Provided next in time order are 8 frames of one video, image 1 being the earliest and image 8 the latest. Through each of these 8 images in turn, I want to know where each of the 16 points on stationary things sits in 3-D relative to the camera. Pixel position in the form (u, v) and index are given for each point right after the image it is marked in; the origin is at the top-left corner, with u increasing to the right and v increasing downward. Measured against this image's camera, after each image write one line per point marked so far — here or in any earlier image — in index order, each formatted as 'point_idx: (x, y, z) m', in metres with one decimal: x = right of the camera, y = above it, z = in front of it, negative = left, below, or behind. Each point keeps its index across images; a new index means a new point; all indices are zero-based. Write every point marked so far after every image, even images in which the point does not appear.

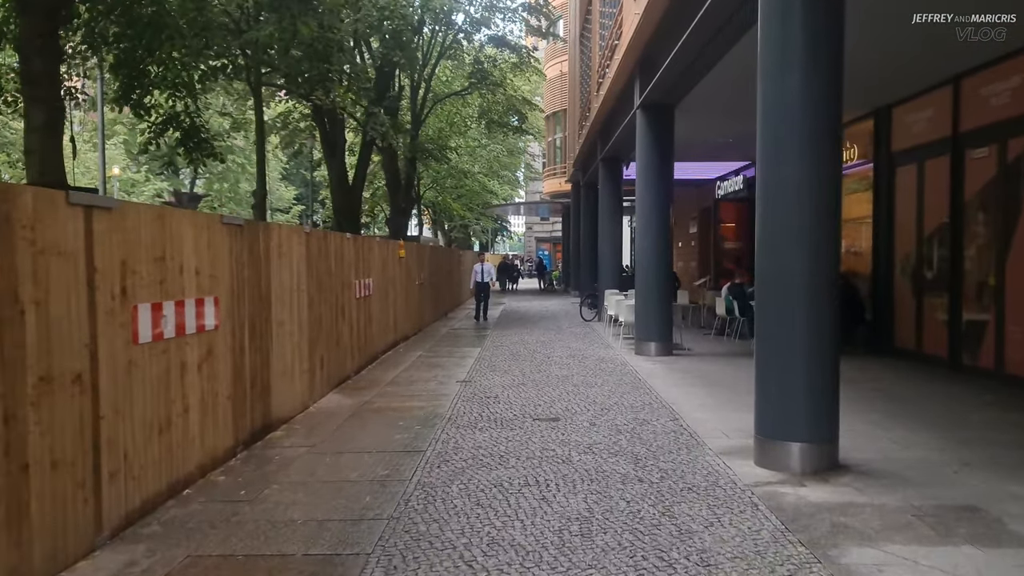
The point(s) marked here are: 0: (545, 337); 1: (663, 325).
0: (+0.7, -1.0, +16.9) m
1: (+2.3, -0.6, +13.5) m
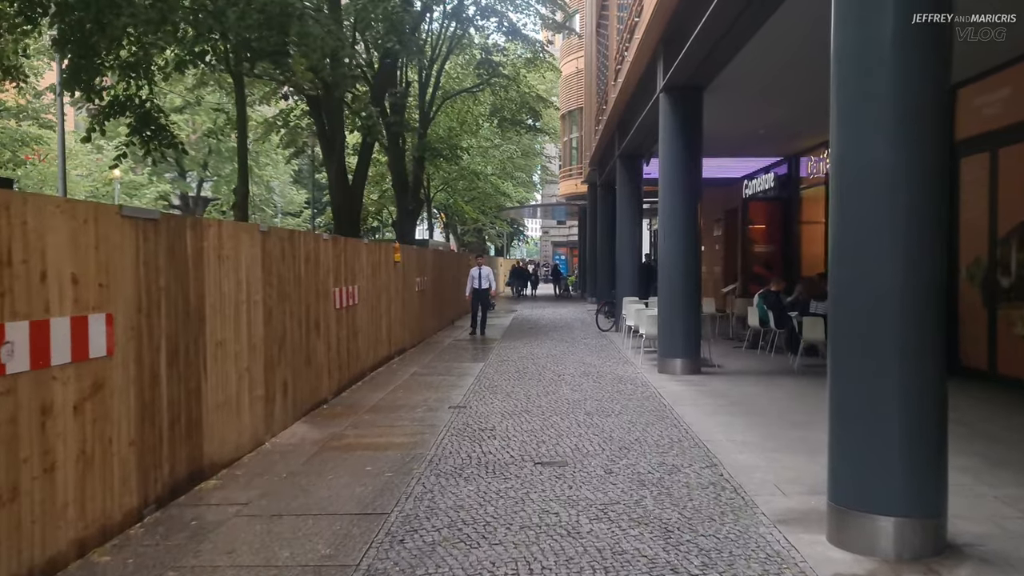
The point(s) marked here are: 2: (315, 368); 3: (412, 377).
0: (+0.8, -1.1, +15.2) m
1: (+2.4, -0.8, +11.9) m
2: (-2.1, -0.8, +9.4) m
3: (-1.4, -1.2, +12.0) m
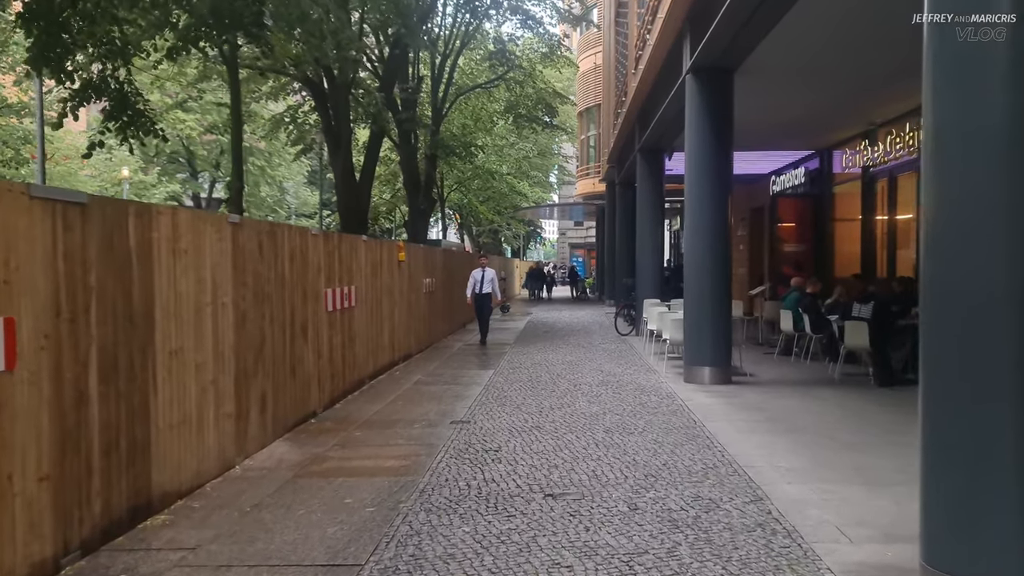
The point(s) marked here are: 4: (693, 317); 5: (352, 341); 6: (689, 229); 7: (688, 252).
0: (+1.0, -1.1, +14.2) m
1: (+2.5, -0.8, +10.8) m
2: (-2.0, -0.9, +8.4) m
3: (-1.2, -1.2, +11.0) m
4: (+2.2, -0.4, +11.0) m
5: (-1.9, -0.6, +10.5) m
6: (+2.2, +0.7, +11.0) m
7: (+2.2, +0.4, +11.1) m
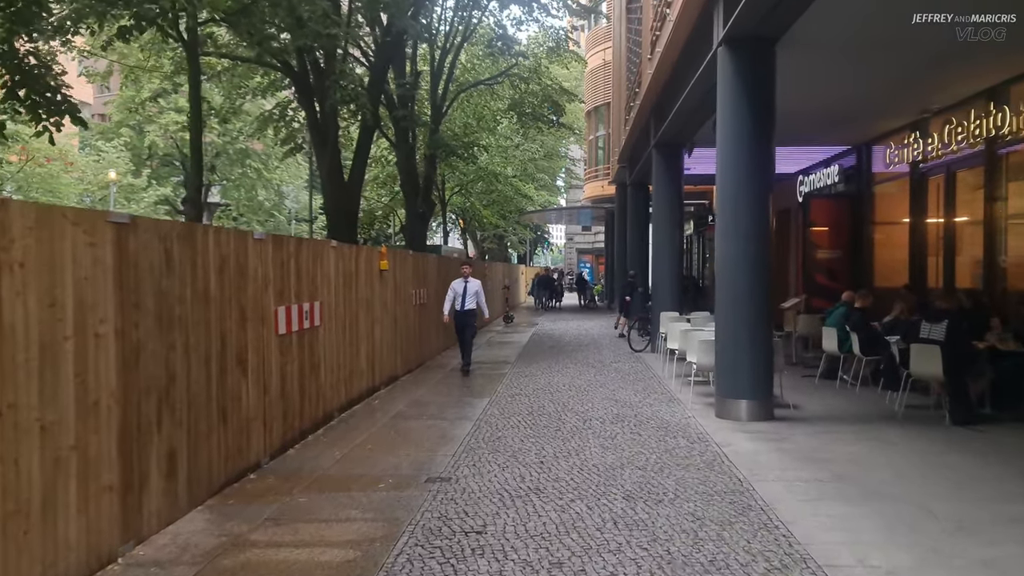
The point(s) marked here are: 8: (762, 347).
0: (+1.0, -1.3, +12.4) m
1: (+2.5, -0.9, +8.9) m
2: (-2.0, -1.0, +6.6) m
3: (-1.2, -1.4, +9.2) m
4: (+2.2, -0.6, +9.1) m
5: (-1.9, -0.8, +8.7) m
6: (+2.2, +0.5, +9.2) m
7: (+2.2, +0.3, +9.2) m
8: (+2.5, -0.6, +9.0) m
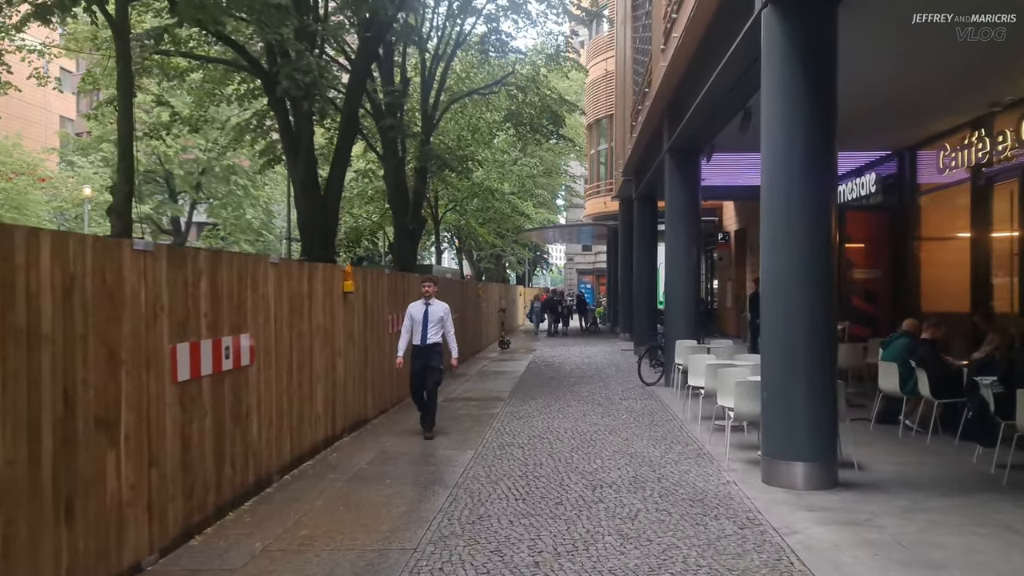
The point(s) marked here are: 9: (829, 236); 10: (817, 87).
0: (+0.9, -1.6, +10.3) m
1: (+2.4, -1.2, +6.9) m
2: (-2.1, -1.2, +4.6) m
3: (-1.3, -1.6, +7.1) m
4: (+2.1, -0.8, +7.1) m
5: (-2.0, -1.0, +6.6) m
6: (+2.1, +0.3, +7.2) m
7: (+2.1, 0.0, +7.2) m
8: (+2.4, -0.8, +6.9) m
9: (+2.5, +0.4, +7.0) m
10: (+2.4, +1.6, +7.0) m
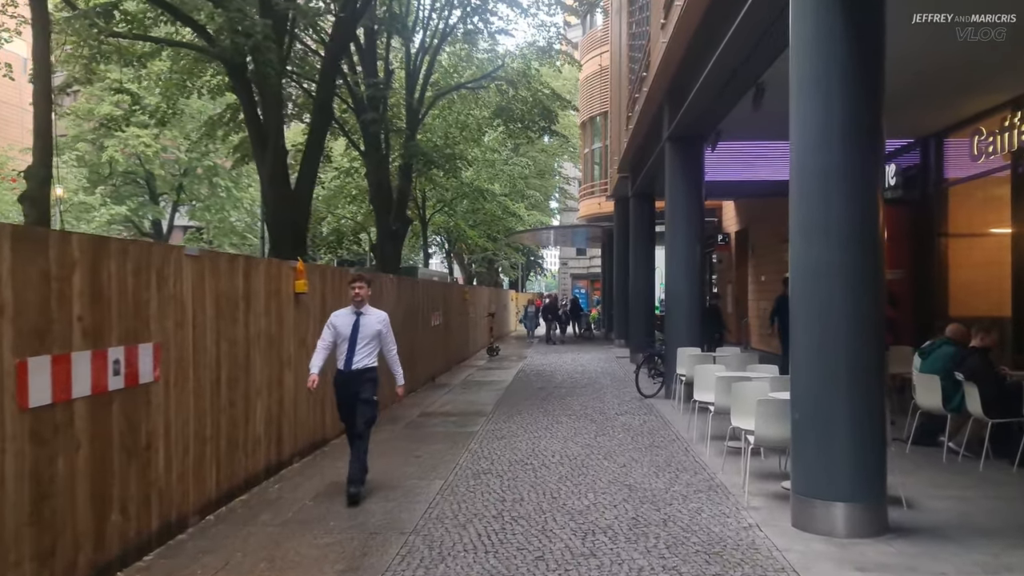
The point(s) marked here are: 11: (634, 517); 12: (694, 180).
0: (+0.7, -1.6, +9.0) m
1: (+2.2, -1.1, +5.5) m
2: (-2.3, -1.1, +3.2) m
3: (-1.5, -1.6, +5.8) m
4: (+1.9, -0.8, +5.7) m
5: (-2.2, -1.0, +5.2) m
6: (+1.9, +0.3, +5.9) m
7: (+1.9, +0.1, +5.9) m
8: (+2.3, -0.8, +5.6) m
9: (+2.3, +0.4, +5.7) m
10: (+2.2, +1.6, +5.7) m
11: (+0.8, -1.5, +6.1) m
12: (+2.8, +1.6, +13.6) m
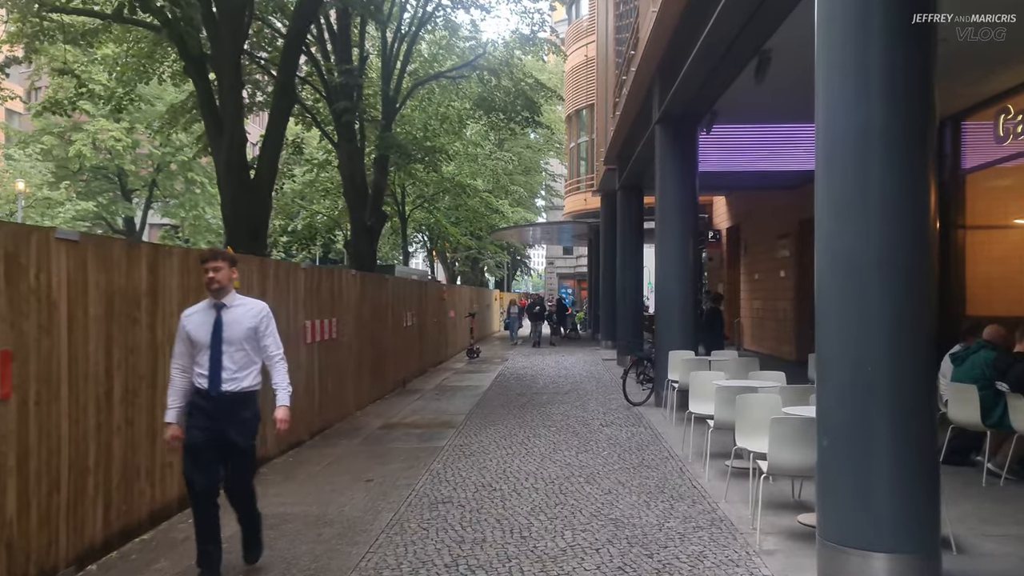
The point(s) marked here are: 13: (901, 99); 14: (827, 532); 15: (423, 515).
0: (+0.4, -1.6, +7.8) m
1: (+2.0, -1.1, +4.4) m
2: (-2.5, -1.1, +1.9) m
3: (-1.8, -1.6, +4.5) m
4: (+1.7, -0.7, +4.6) m
5: (-2.4, -1.0, +4.0) m
6: (+1.7, +0.4, +4.7) m
7: (+1.7, +0.1, +4.7) m
8: (+2.0, -0.8, +4.4) m
9: (+2.1, +0.5, +4.5) m
10: (+2.0, +1.7, +4.5) m
11: (+0.6, -1.5, +4.9) m
12: (+2.4, +1.7, +12.4) m
13: (+1.9, +1.0, +4.5) m
14: (+1.6, -1.3, +4.6) m
15: (-0.6, -1.6, +6.2) m
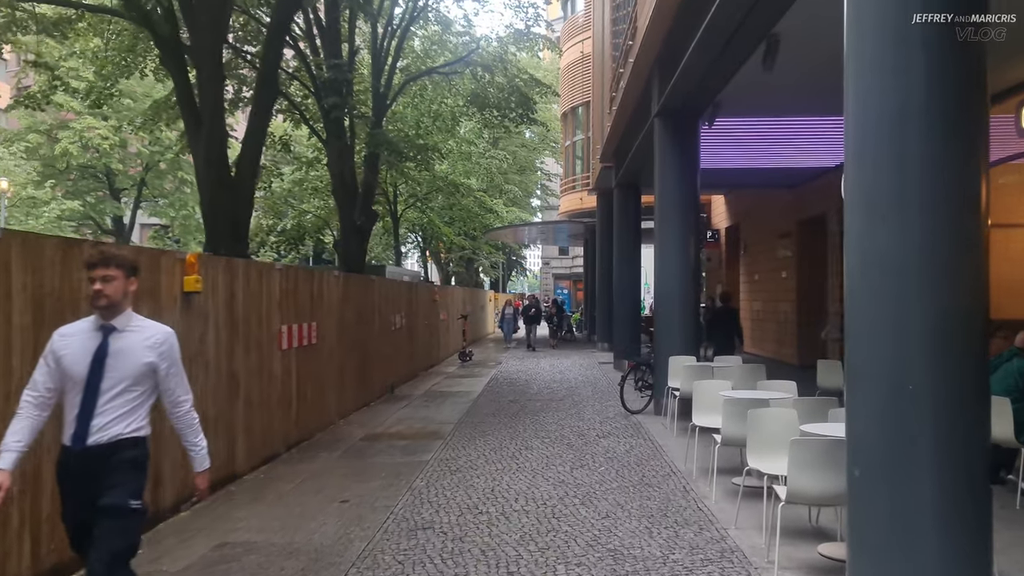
0: (+0.3, -1.6, +7.1) m
1: (+1.9, -1.1, +3.8) m
2: (-2.6, -1.1, +1.3) m
3: (-1.8, -1.6, +3.9) m
4: (+1.6, -0.7, +3.9) m
5: (-2.5, -1.0, +3.4) m
6: (+1.6, +0.4, +4.1) m
7: (+1.6, +0.1, +4.1) m
8: (+2.0, -0.8, +3.8) m
9: (+2.0, +0.5, +3.9) m
10: (+1.9, +1.6, +3.9) m
11: (+0.5, -1.5, +4.2) m
12: (+2.3, +1.6, +11.8) m
13: (+1.9, +1.0, +3.9) m
14: (+1.6, -1.3, +4.0) m
15: (-0.7, -1.6, +5.6) m
